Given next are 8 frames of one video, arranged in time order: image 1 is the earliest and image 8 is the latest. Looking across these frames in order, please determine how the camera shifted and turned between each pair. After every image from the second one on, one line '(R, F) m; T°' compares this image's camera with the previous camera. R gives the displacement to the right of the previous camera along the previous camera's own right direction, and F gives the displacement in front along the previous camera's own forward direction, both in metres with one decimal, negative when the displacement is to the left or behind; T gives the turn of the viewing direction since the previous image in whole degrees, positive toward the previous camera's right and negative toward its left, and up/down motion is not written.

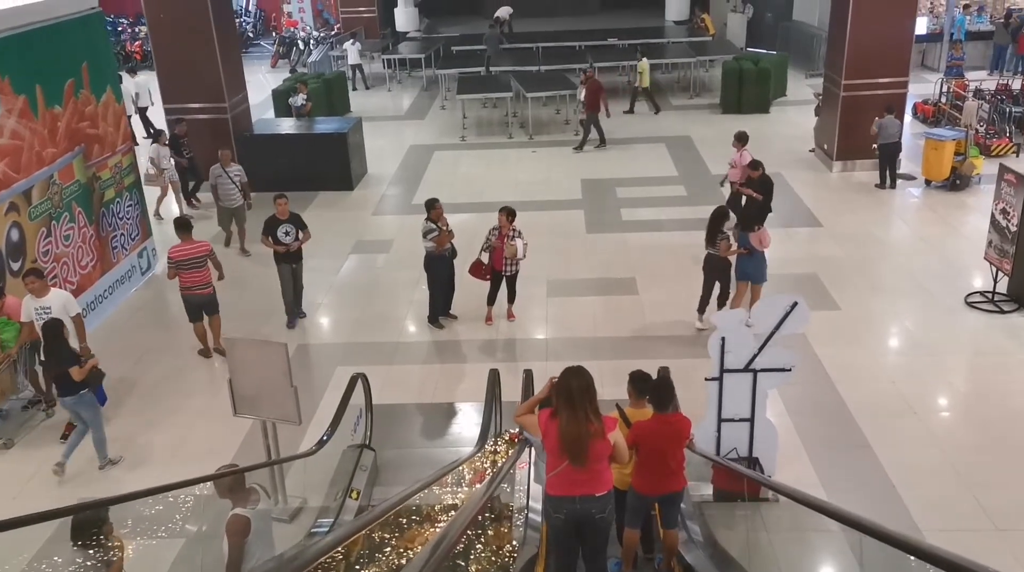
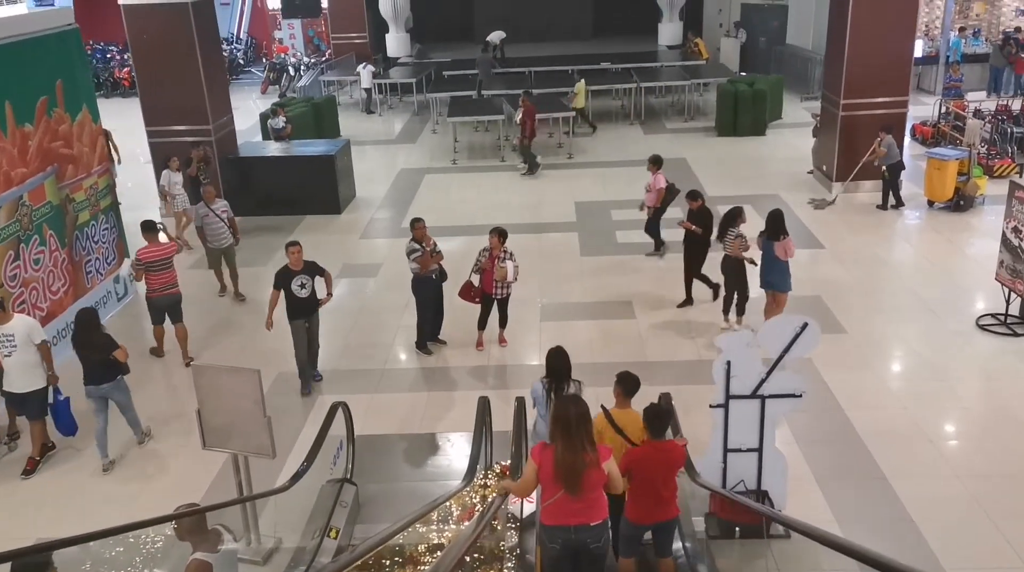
(0.0, +0.3) m; 0°
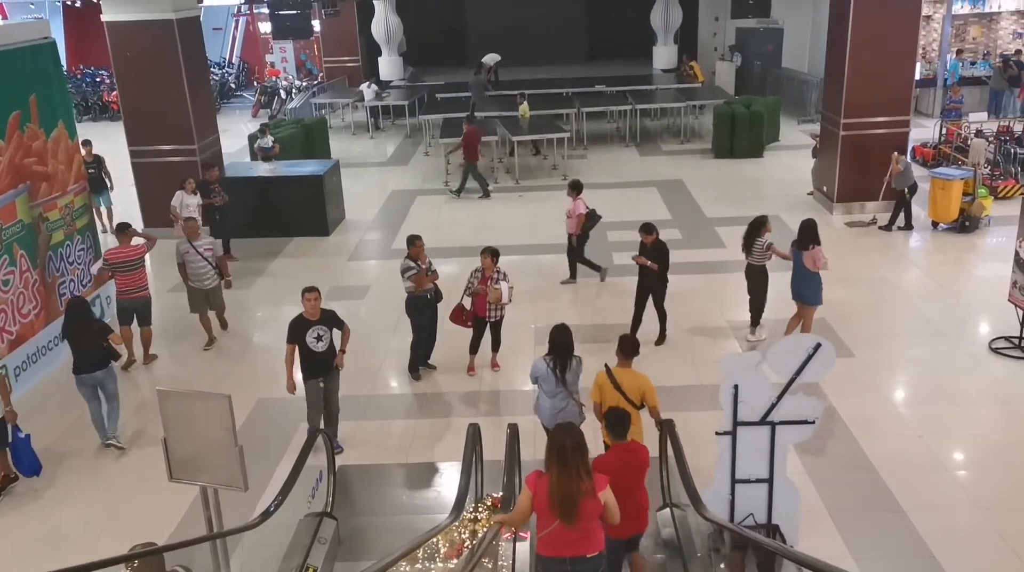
(0.0, +0.3) m; 0°
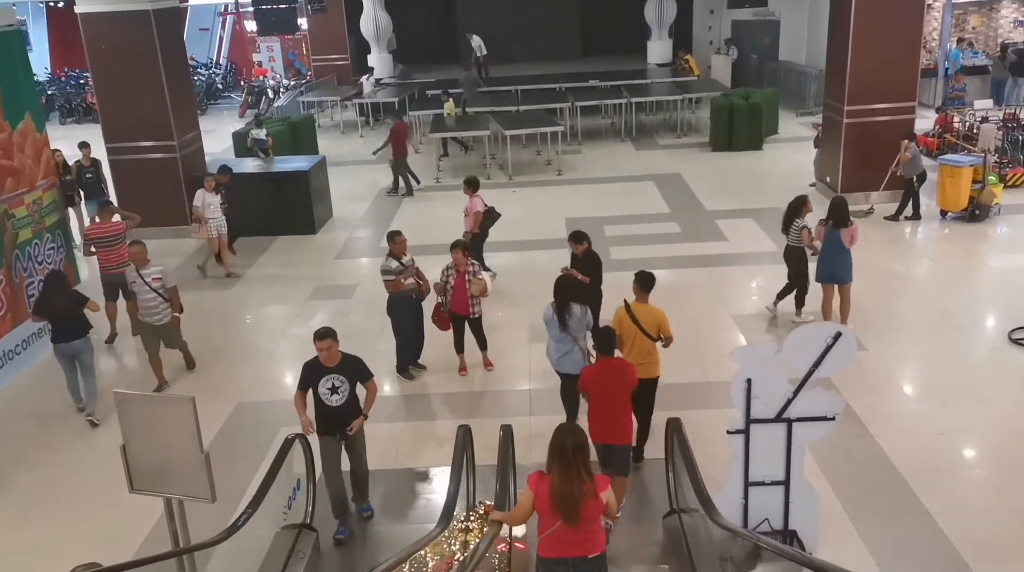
(0.0, +0.4) m; 0°
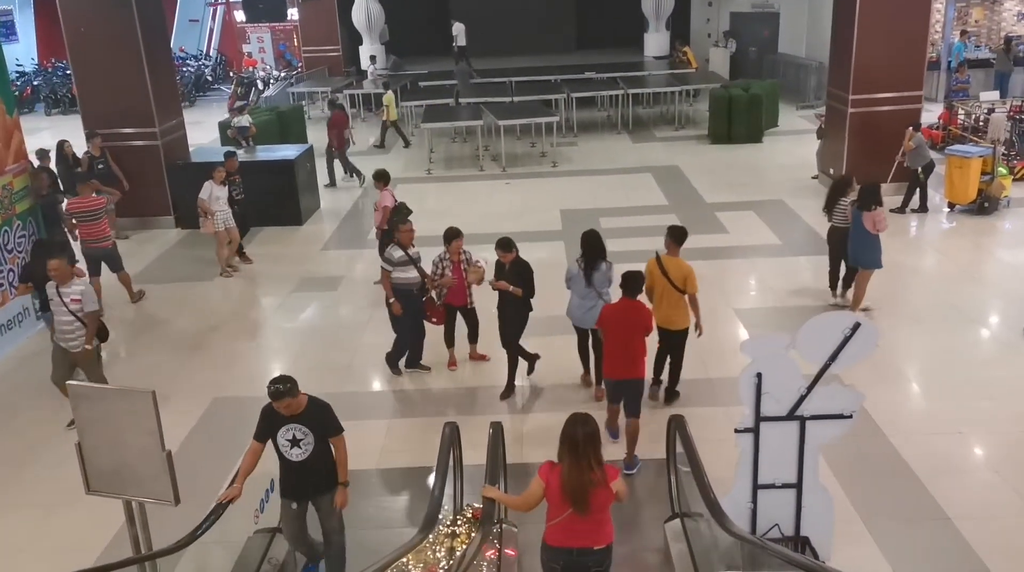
(0.0, +0.3) m; 0°
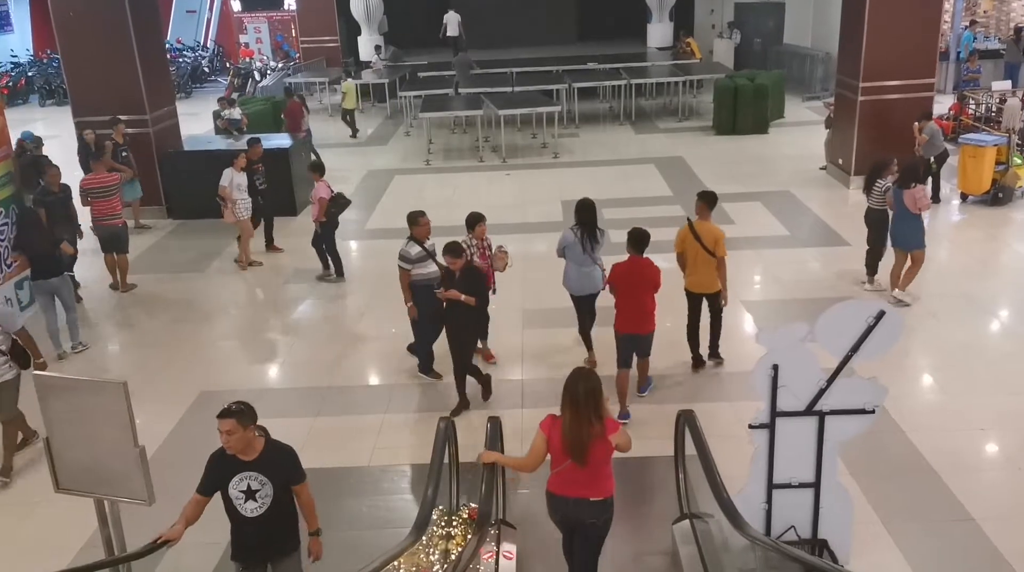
(0.0, +0.3) m; 0°
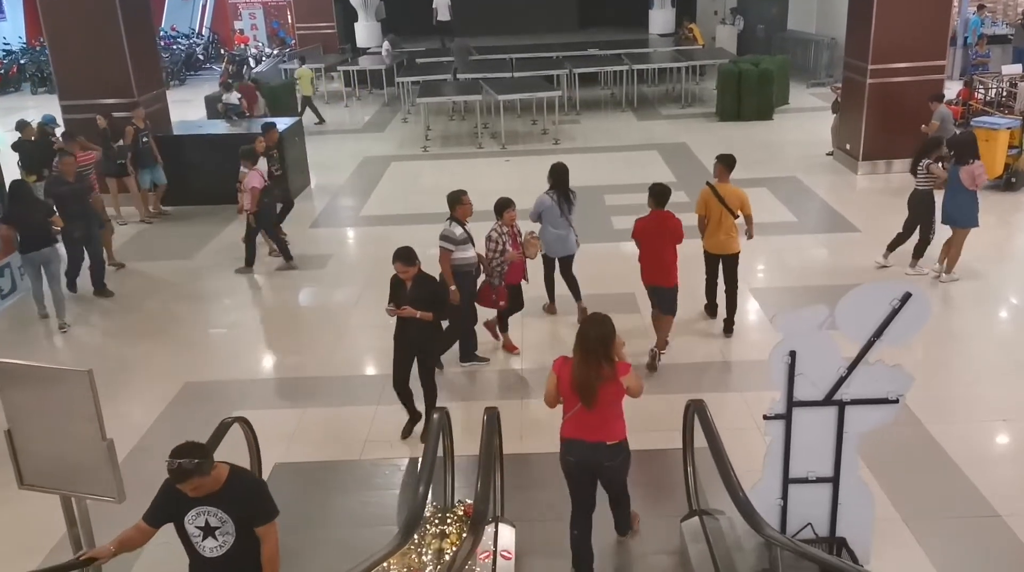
(0.0, +0.3) m; 0°
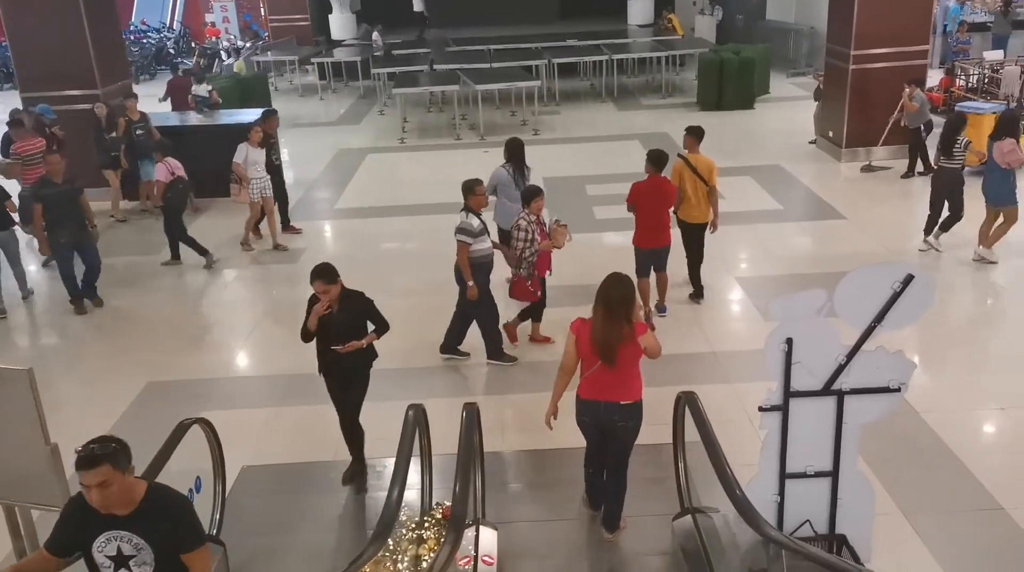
(0.0, +0.2) m; +1°
